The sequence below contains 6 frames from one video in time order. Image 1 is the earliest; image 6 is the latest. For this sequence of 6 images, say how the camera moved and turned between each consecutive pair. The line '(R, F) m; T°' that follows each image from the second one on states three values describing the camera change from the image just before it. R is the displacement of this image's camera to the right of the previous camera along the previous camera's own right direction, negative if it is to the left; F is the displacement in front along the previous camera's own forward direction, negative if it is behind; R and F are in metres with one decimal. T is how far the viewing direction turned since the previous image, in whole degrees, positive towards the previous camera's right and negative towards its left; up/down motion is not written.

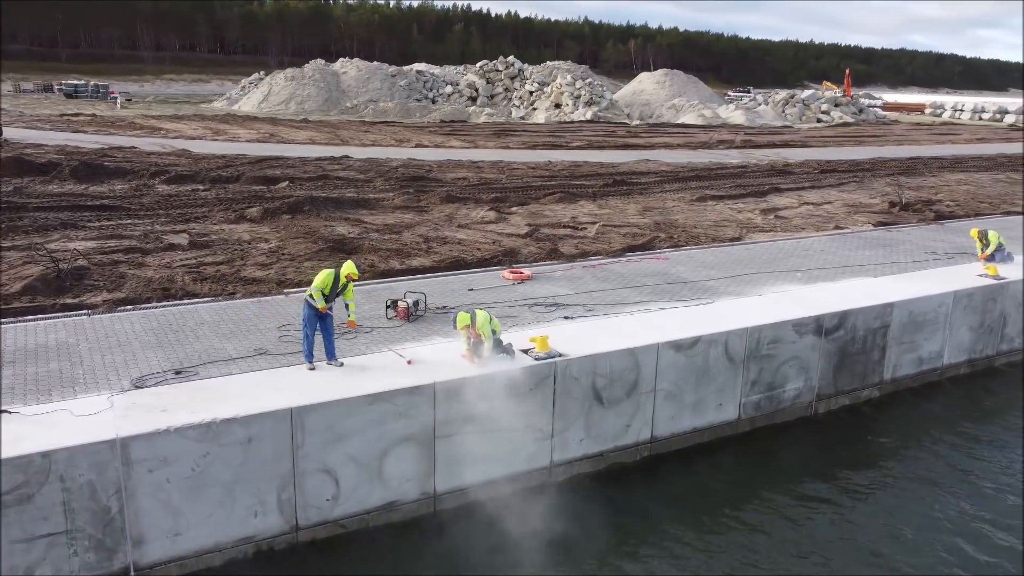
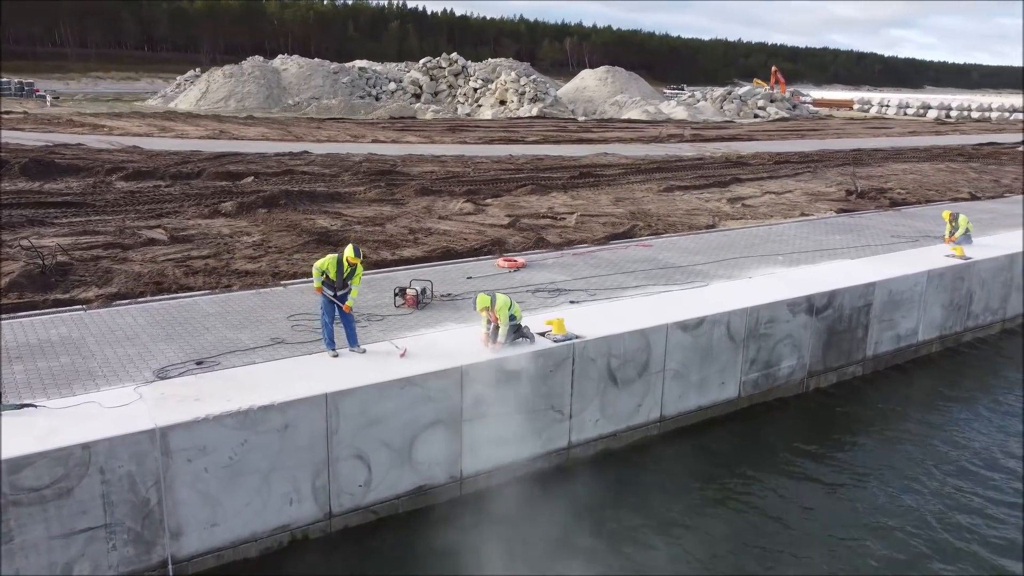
(-0.7, 0.0) m; +4°
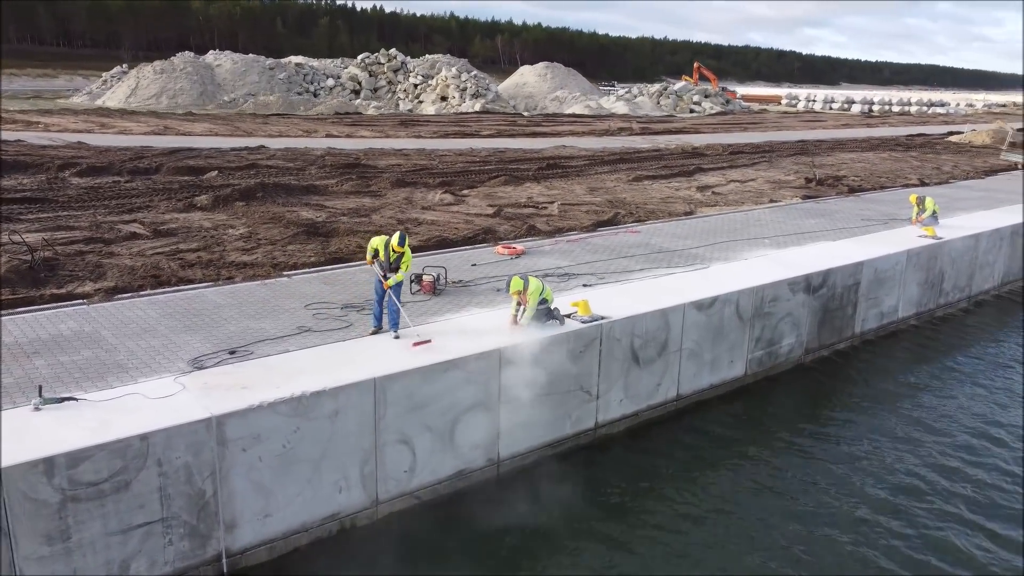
(-0.9, 0.0) m; +5°
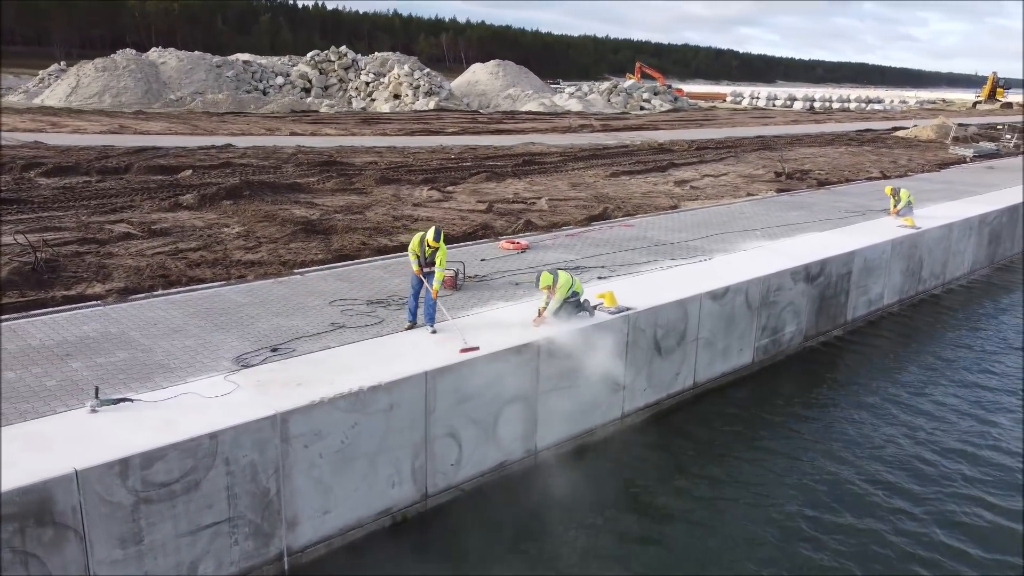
(-0.8, 0.0) m; +4°
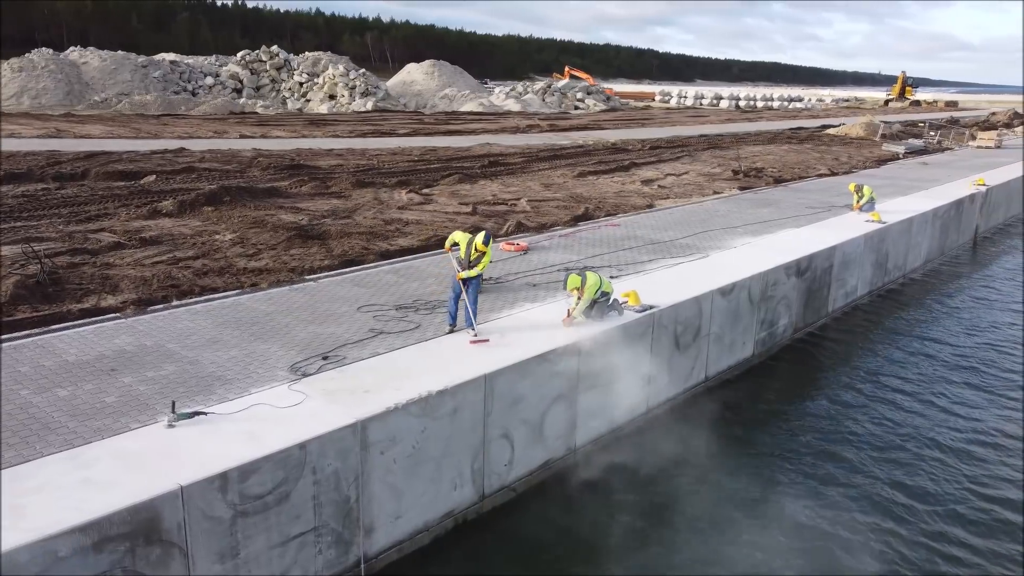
(-1.0, -0.1) m; +5°
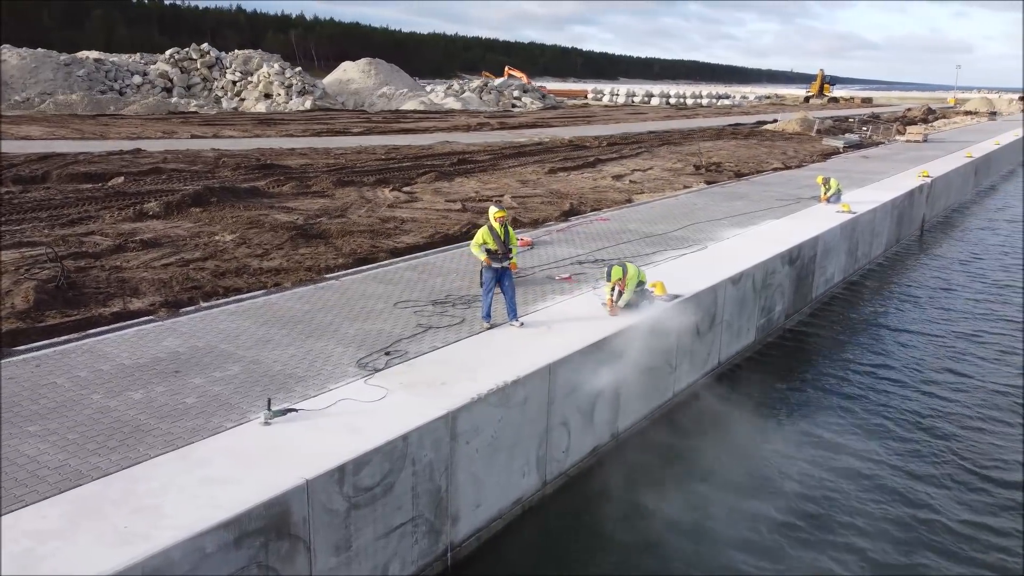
(-1.0, -0.1) m; +5°
